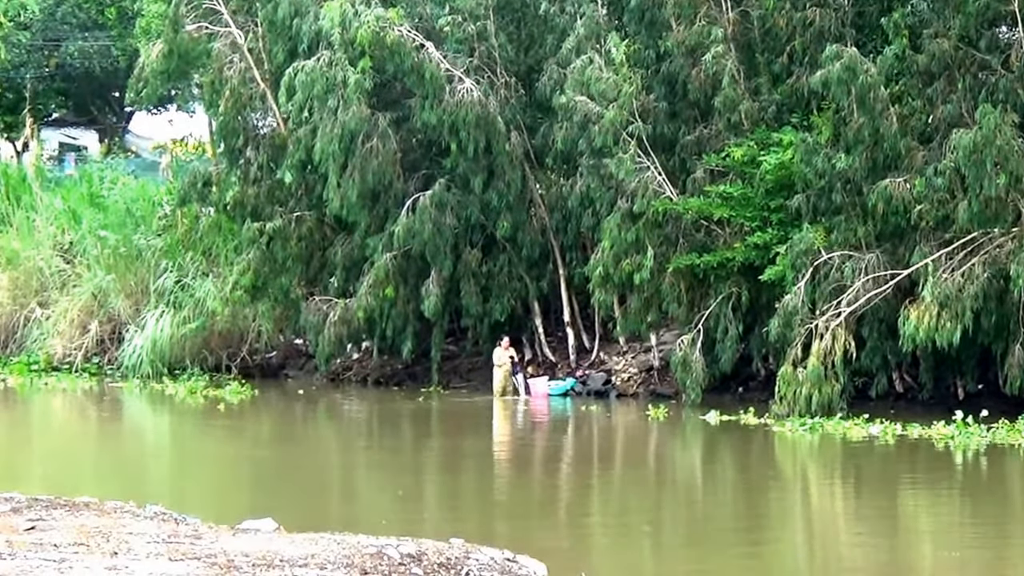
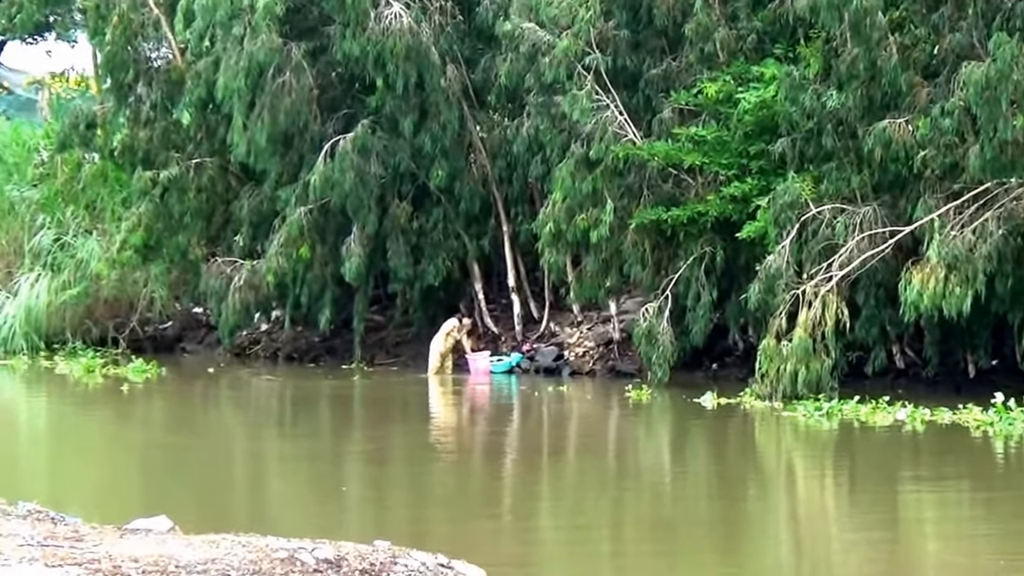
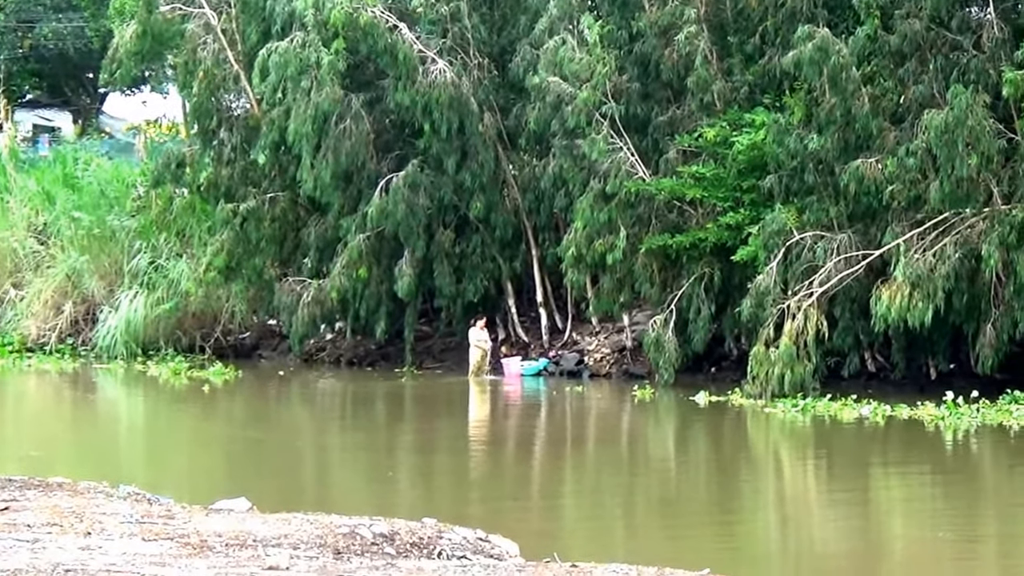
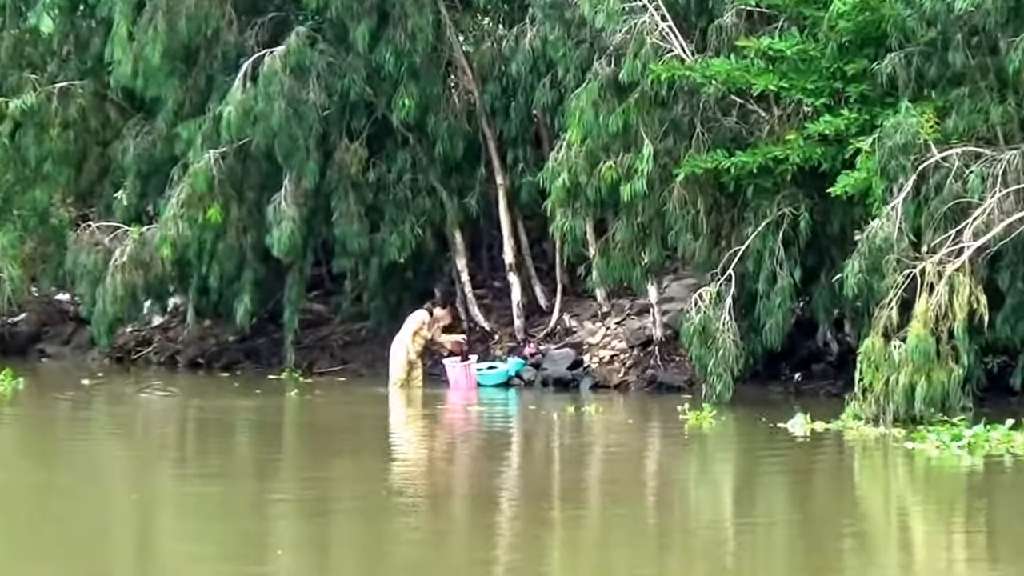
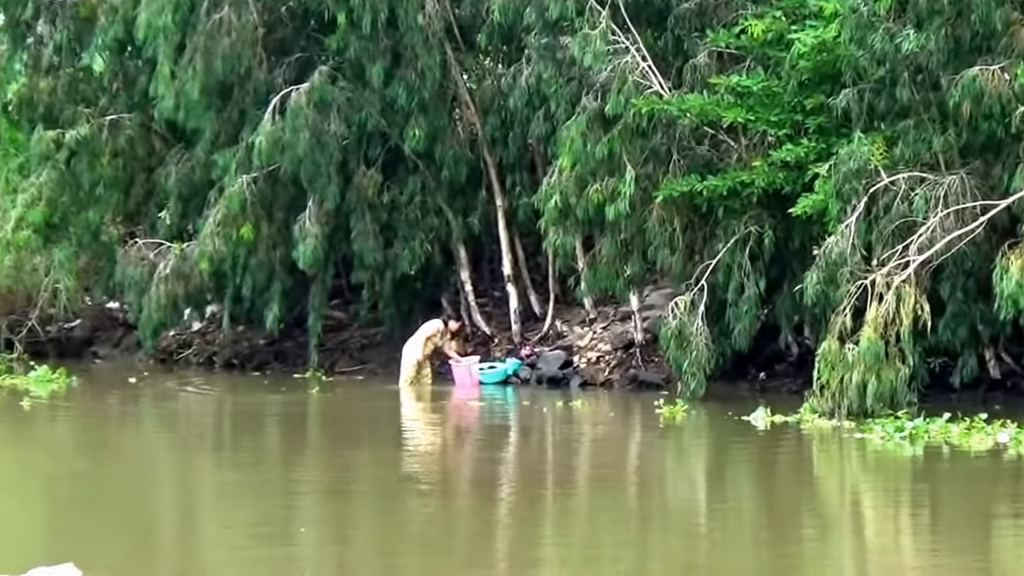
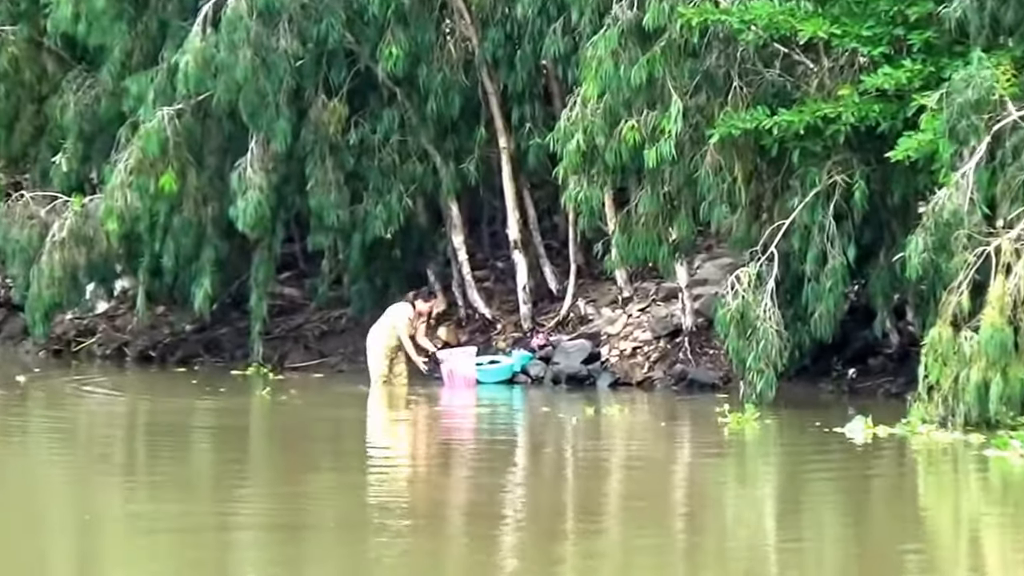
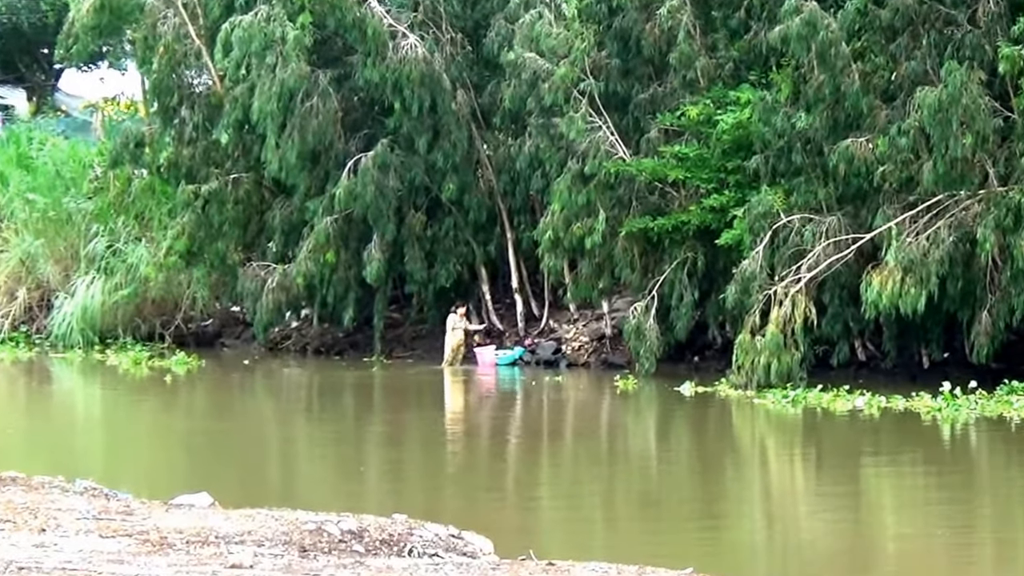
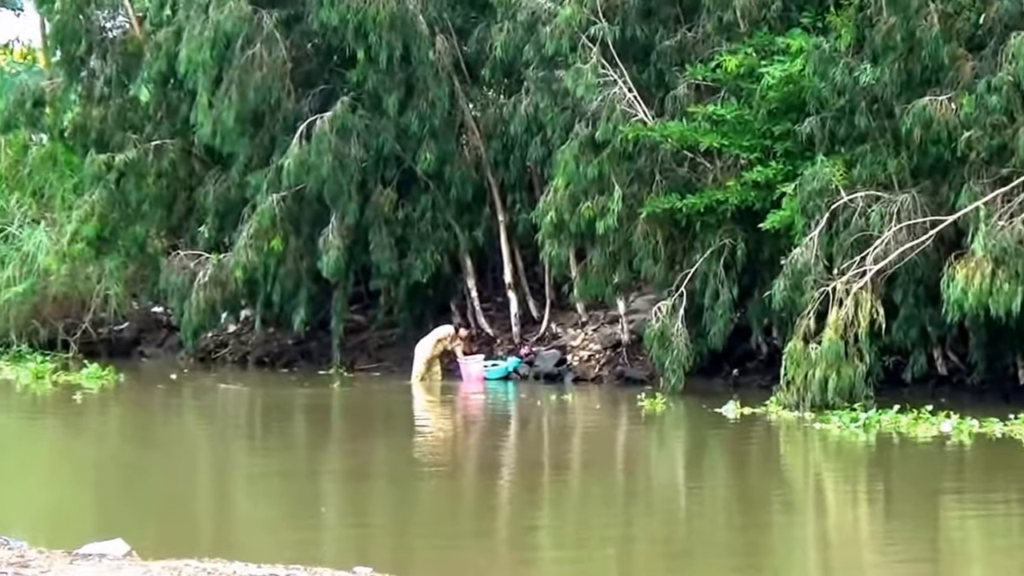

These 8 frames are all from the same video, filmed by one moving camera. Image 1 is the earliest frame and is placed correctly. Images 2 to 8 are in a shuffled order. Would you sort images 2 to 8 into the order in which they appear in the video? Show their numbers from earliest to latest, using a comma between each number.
3, 7, 2, 8, 5, 4, 6
